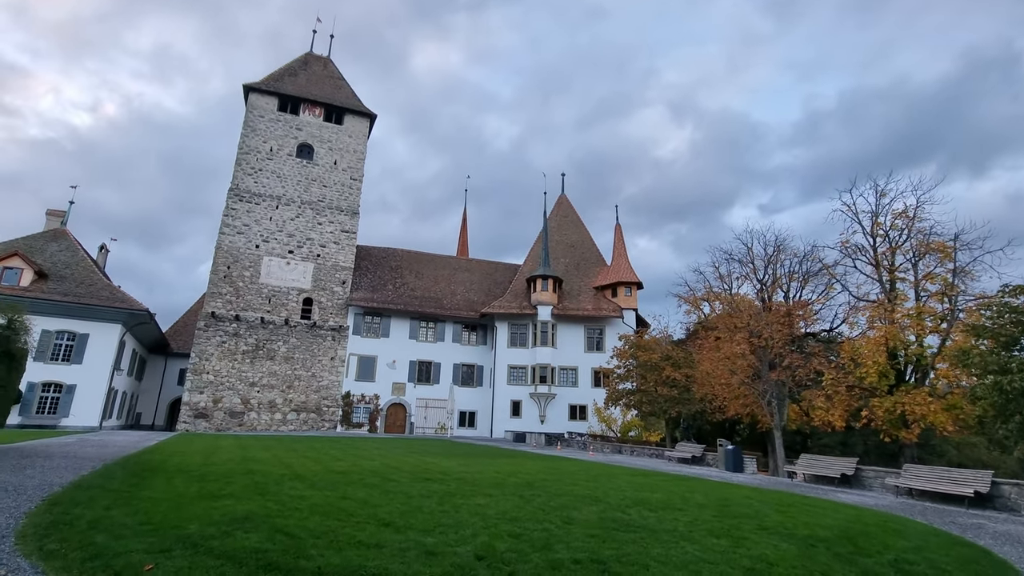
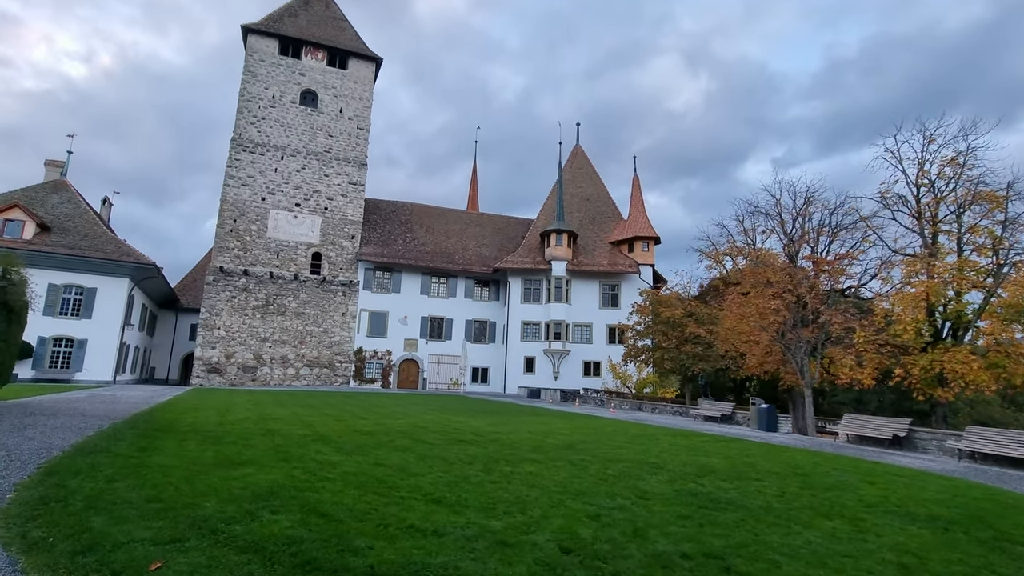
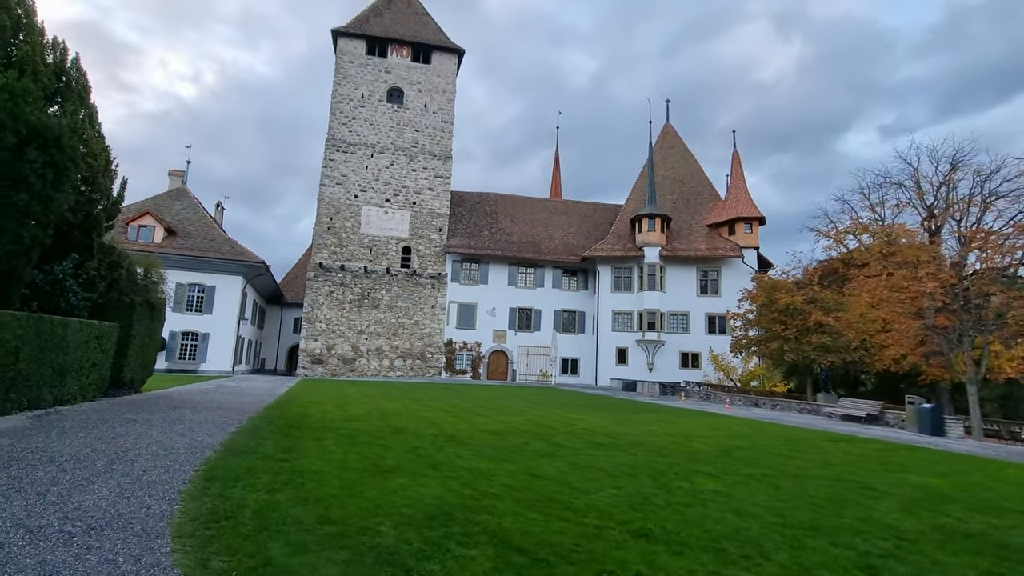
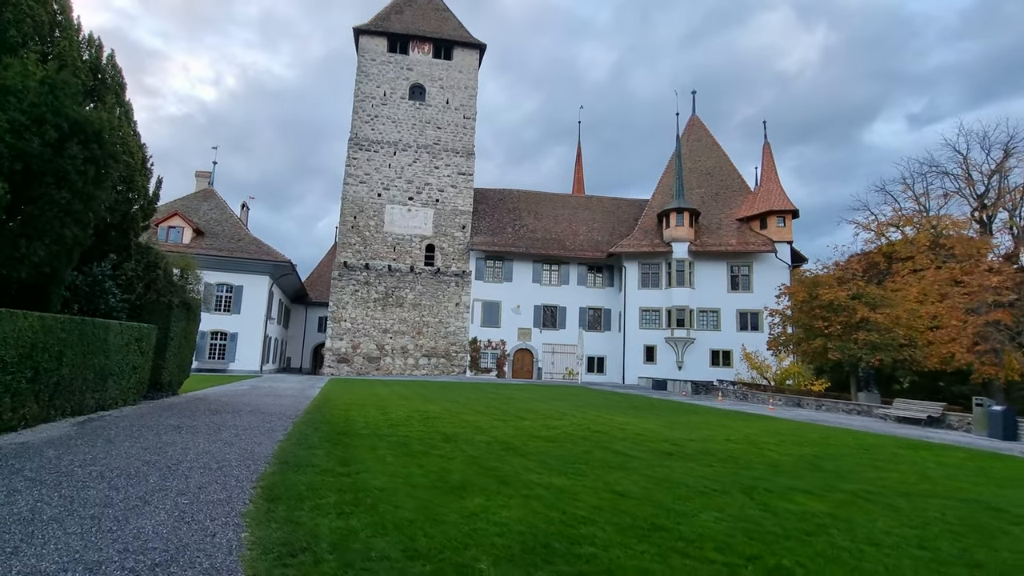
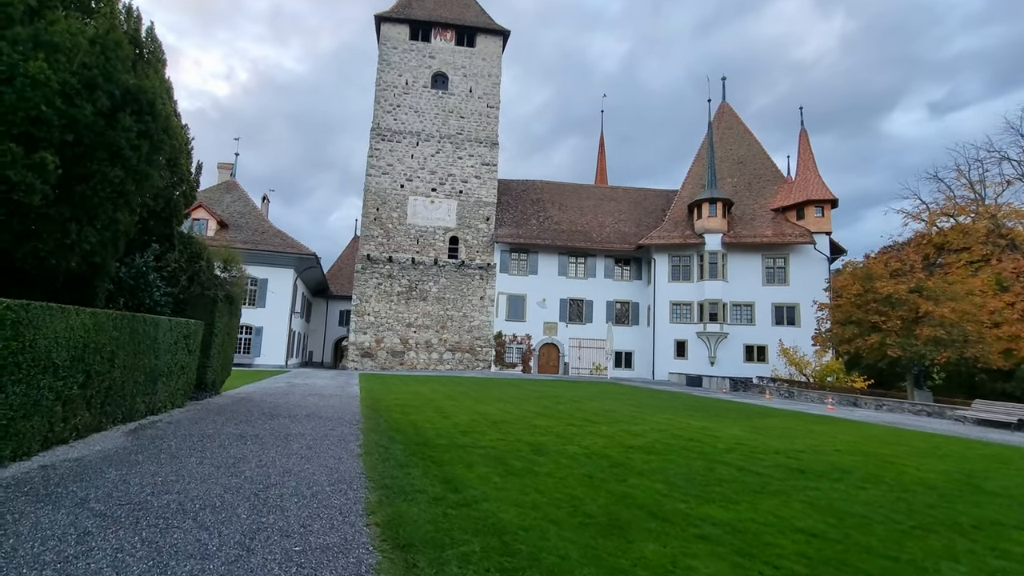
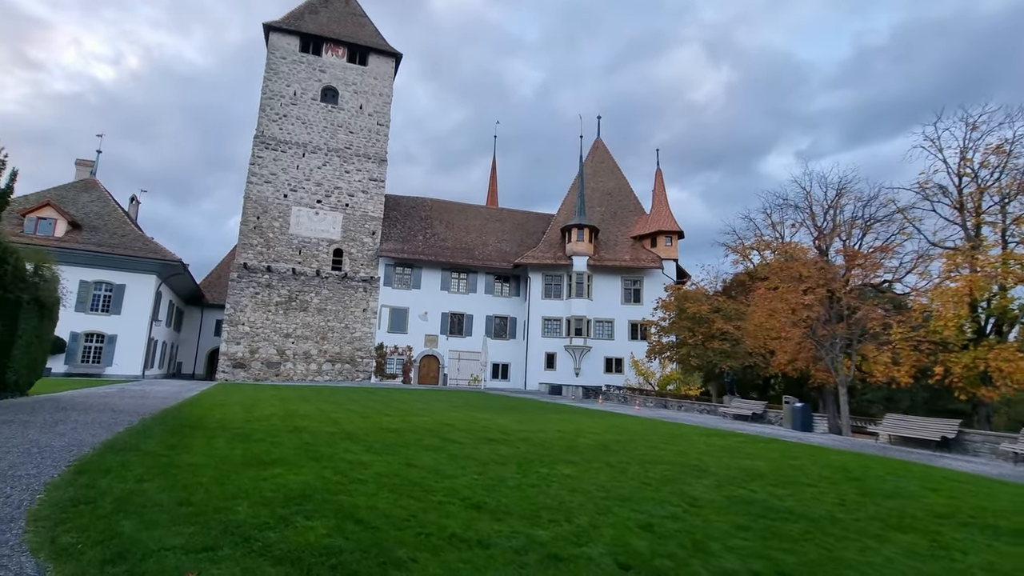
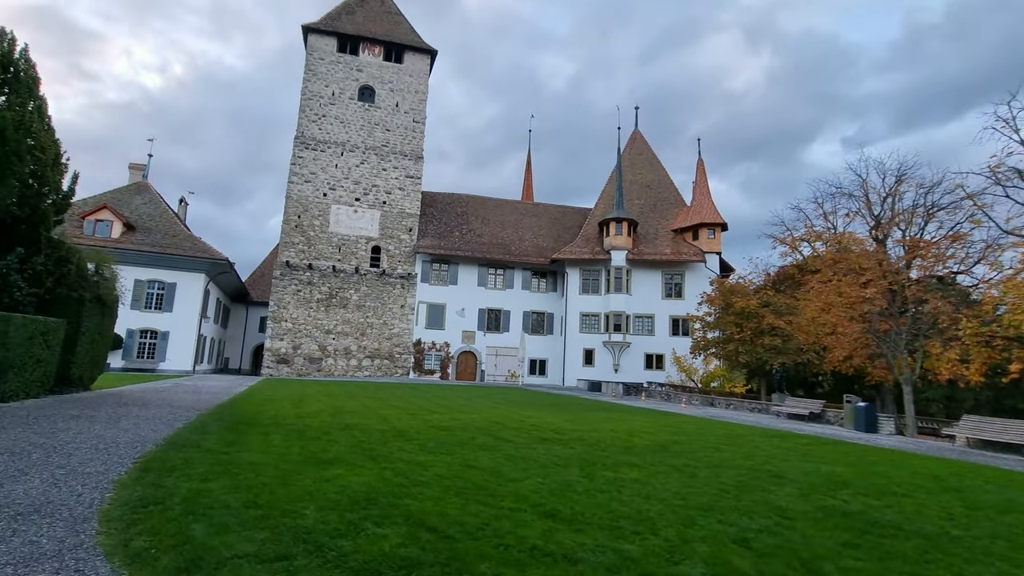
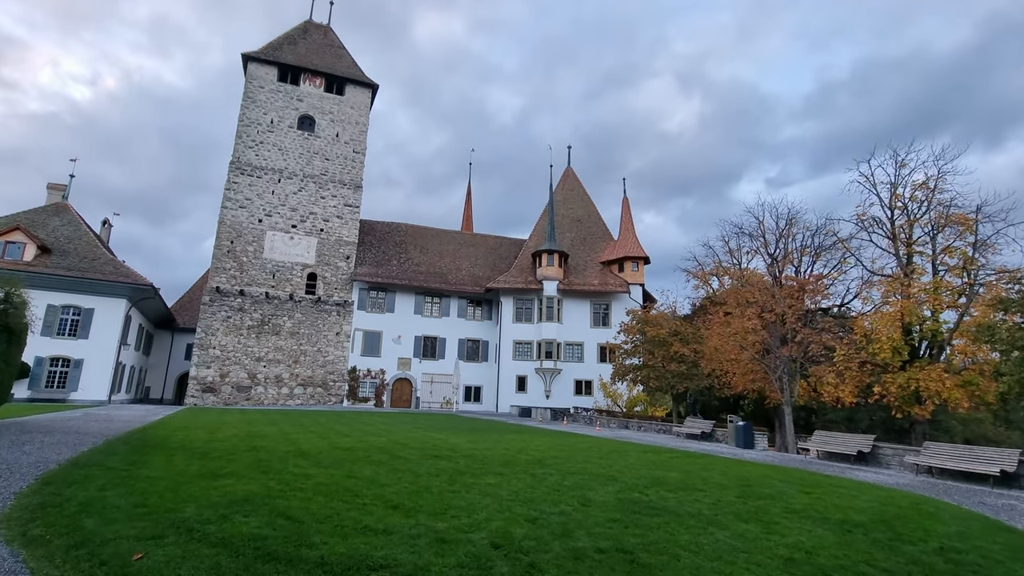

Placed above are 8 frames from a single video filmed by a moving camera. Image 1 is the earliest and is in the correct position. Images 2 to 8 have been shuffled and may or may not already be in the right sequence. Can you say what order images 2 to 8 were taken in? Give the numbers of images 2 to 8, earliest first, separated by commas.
8, 2, 6, 7, 3, 4, 5
